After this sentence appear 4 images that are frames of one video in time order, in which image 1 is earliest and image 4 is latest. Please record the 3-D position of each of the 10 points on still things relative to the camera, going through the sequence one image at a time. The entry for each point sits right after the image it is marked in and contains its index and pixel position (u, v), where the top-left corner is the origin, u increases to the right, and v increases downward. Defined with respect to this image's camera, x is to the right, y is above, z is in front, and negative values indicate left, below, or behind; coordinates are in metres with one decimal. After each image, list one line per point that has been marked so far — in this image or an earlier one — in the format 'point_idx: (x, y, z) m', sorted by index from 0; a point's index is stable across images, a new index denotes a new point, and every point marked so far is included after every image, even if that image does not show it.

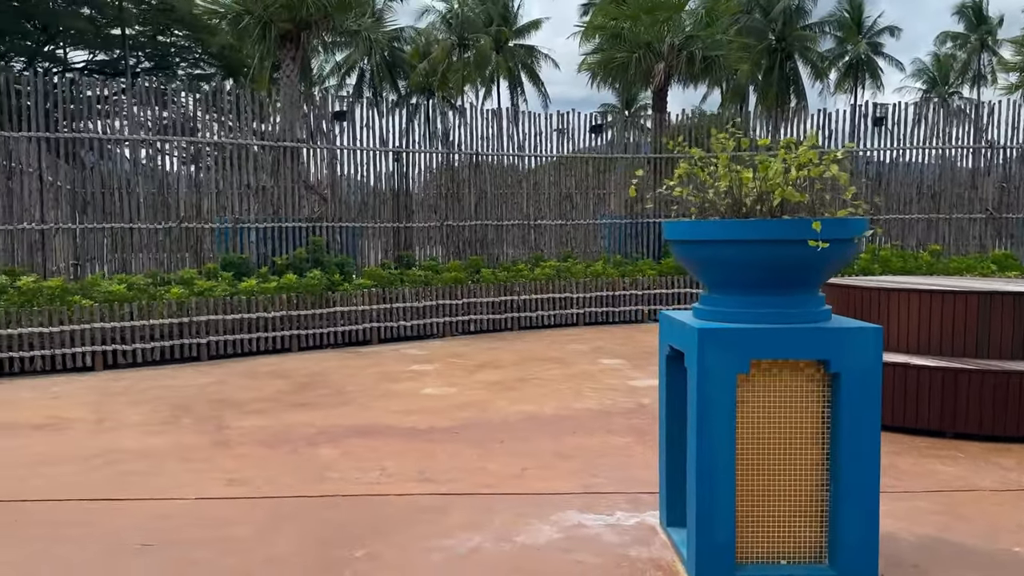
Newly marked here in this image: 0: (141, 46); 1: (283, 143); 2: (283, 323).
0: (-8.8, +5.8, +19.7) m
1: (-2.4, +1.6, +8.9) m
2: (-2.1, -0.3, +7.7) m
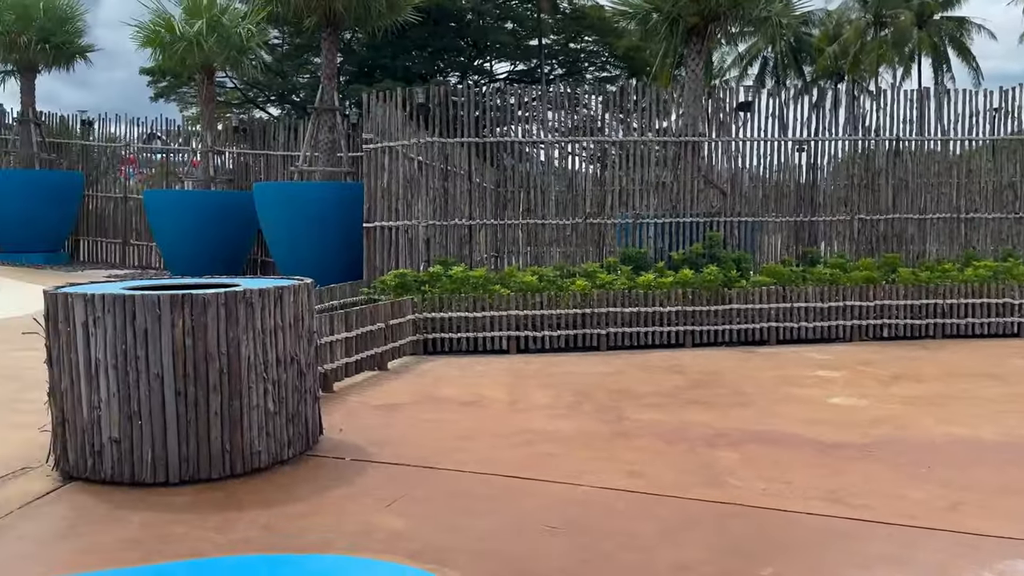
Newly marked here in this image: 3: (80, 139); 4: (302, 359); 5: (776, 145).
0: (+1.1, +6.0, +21.4) m
1: (+1.9, +1.6, +8.9) m
2: (+1.6, -0.3, +7.8) m
3: (-7.7, +2.6, +14.6) m
4: (-1.1, -0.4, +4.2) m
5: (+2.9, +1.6, +9.0) m
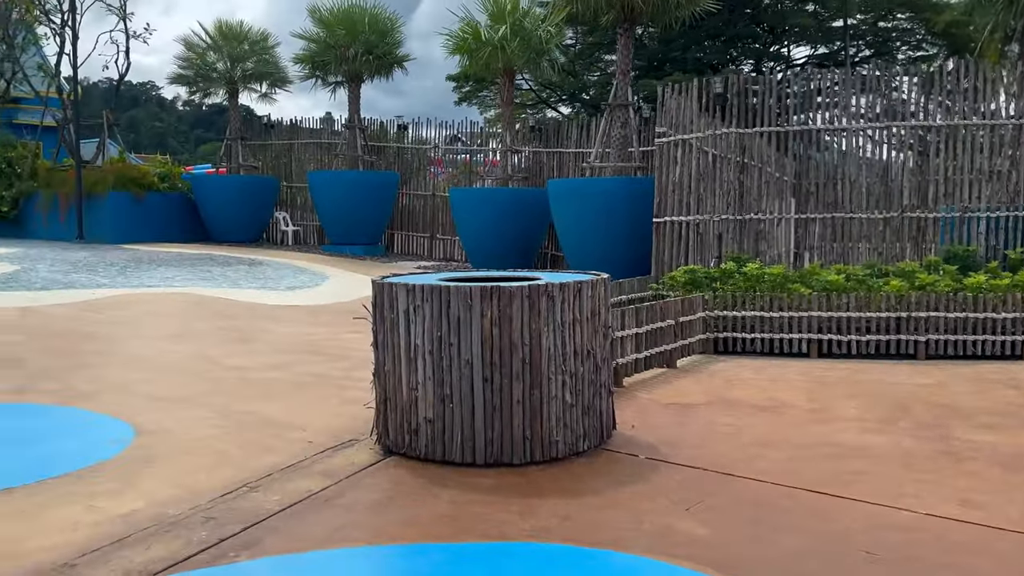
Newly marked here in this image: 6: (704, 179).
0: (+8.3, +6.0, +19.7) m
1: (+4.8, +1.6, +7.7) m
2: (+4.1, -0.3, +6.7) m
3: (-2.3, +2.8, +16.2) m
4: (+0.4, -0.3, +4.3) m
5: (+5.8, +1.5, +7.5) m
6: (+1.9, +1.1, +8.5) m
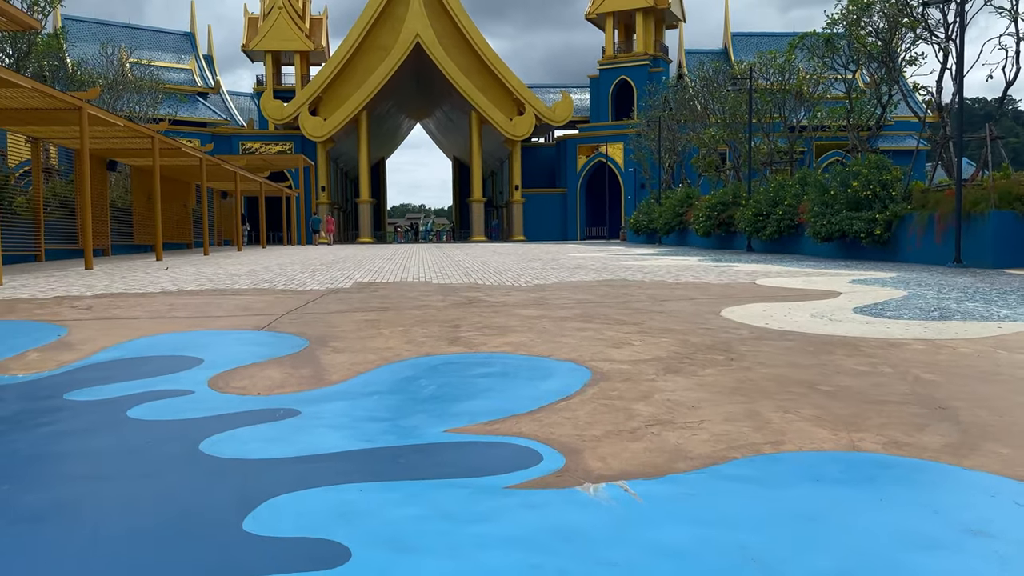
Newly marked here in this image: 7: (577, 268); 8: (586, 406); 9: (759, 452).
0: (+21.0, +5.0, +3.7) m
1: (+9.1, +1.1, -0.5) m
2: (+7.8, -0.7, -0.5) m
3: (+11.9, +2.2, +10.2) m
4: (+3.7, -0.6, +1.0) m
5: (+9.5, +1.0, -1.5) m
6: (+8.0, +0.7, +2.2) m
7: (+1.1, +0.3, +14.3) m
8: (+0.4, -0.7, +4.7) m
9: (+1.2, -0.8, +3.9) m
